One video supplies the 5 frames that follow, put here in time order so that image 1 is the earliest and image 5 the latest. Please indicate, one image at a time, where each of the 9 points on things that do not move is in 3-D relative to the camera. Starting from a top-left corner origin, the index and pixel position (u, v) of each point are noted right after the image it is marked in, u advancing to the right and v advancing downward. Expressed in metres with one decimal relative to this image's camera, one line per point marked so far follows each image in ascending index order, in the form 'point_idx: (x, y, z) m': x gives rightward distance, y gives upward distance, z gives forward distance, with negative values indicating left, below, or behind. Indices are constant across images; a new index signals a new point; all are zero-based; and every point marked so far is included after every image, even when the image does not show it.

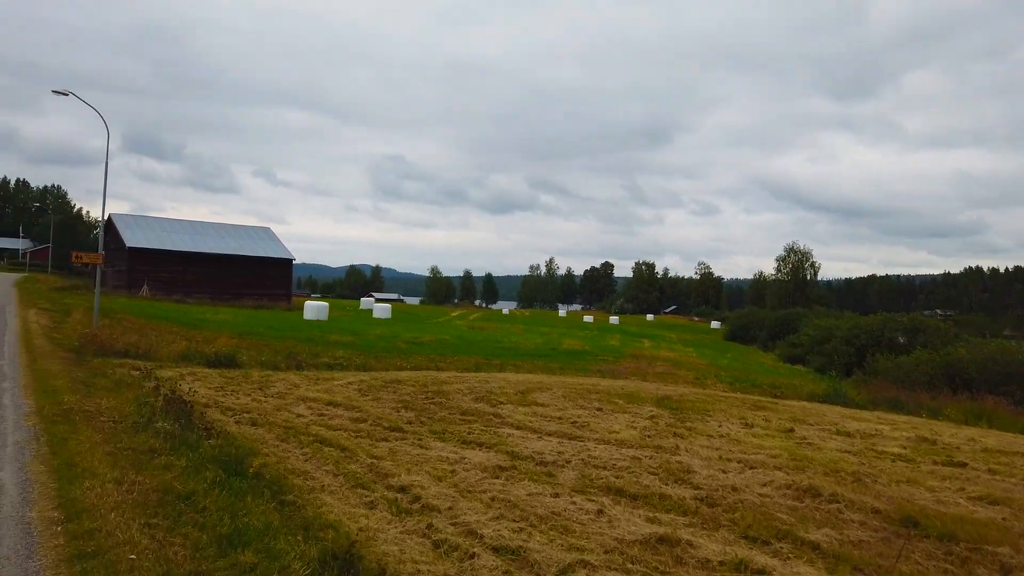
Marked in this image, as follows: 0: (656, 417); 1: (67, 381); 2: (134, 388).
0: (+3.4, -3.0, +16.4) m
1: (-7.8, -1.6, +12.2) m
2: (-6.9, -1.8, +12.8) m
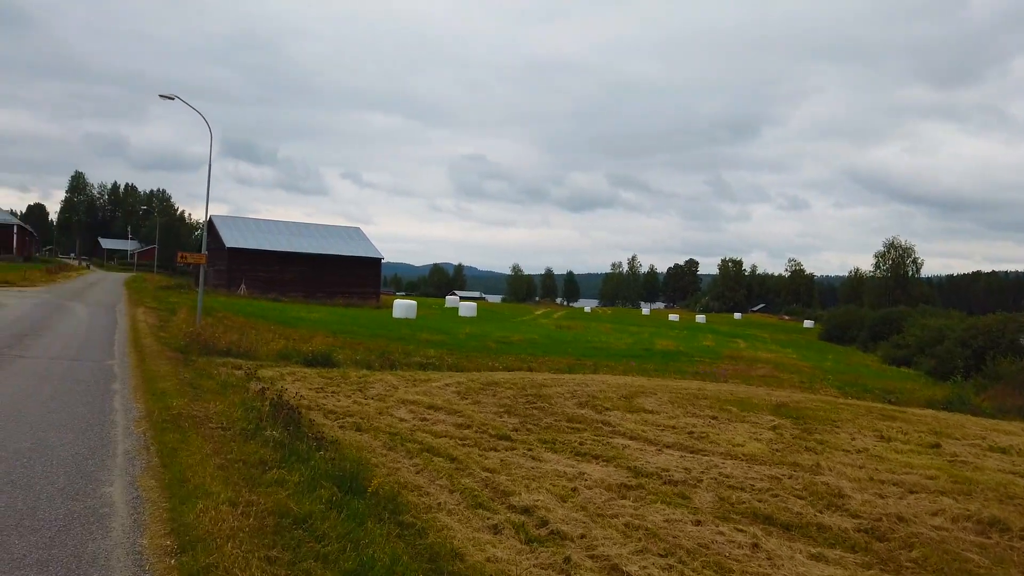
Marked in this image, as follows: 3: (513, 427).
0: (+5.8, -3.0, +15.0) m
1: (-5.9, -1.7, +12.1) m
2: (-4.9, -1.9, +12.6) m
3: (0.0, -2.7, +13.4) m
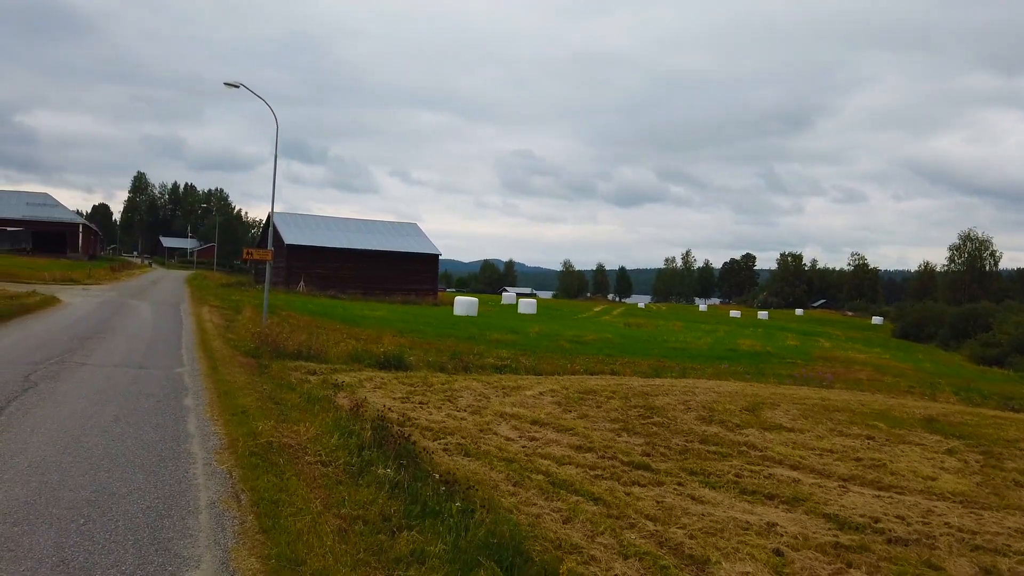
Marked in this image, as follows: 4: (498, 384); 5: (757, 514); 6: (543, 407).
0: (+8.0, -2.9, +12.5) m
1: (-3.8, -1.6, +10.4) m
2: (-2.9, -1.8, +10.8) m
3: (+2.1, -2.6, +11.3) m
4: (-0.4, -2.6, +19.1) m
5: (+2.8, -2.6, +8.0) m
6: (+0.7, -2.6, +15.1) m
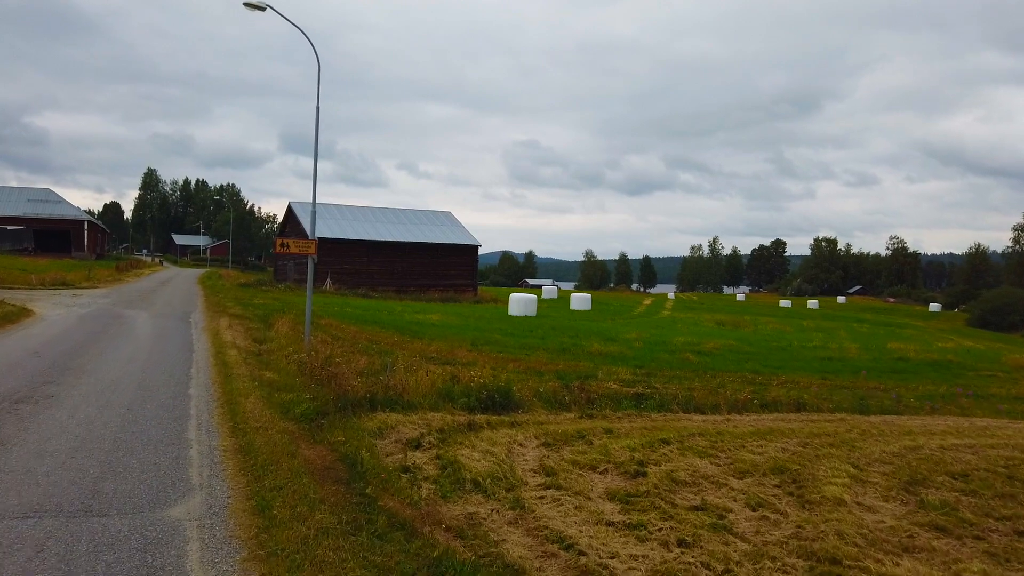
0: (+11.6, -2.9, +4.6) m
1: (-0.2, -1.9, +2.7) m
2: (+0.8, -2.1, +3.0) m
3: (+5.8, -2.7, +3.5) m
4: (+3.4, -2.7, +11.3) m
5: (+6.4, -2.8, +0.2) m
6: (+4.4, -2.7, +7.3) m
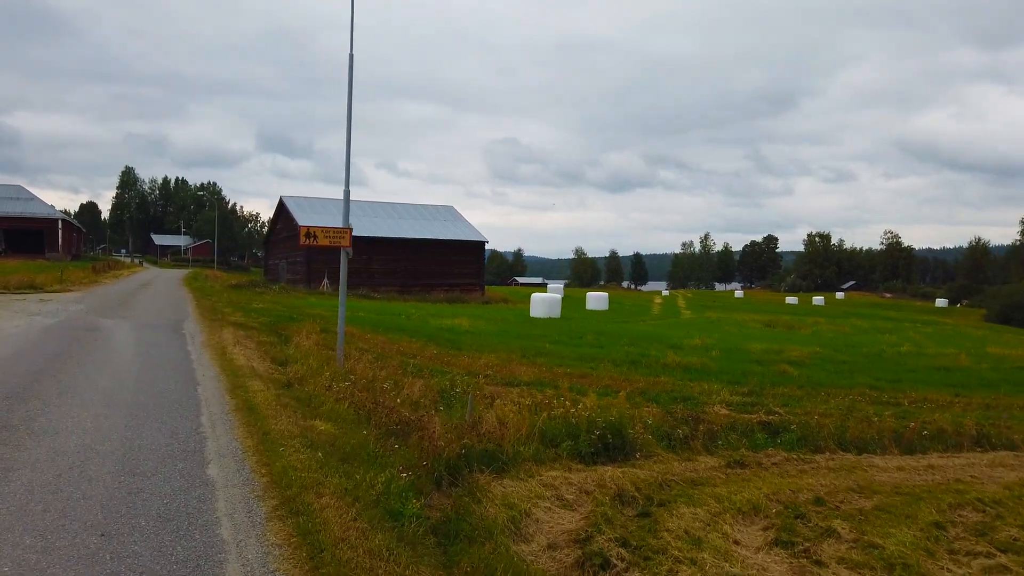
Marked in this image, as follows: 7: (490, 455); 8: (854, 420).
0: (+14.1, -2.9, +0.4) m
1: (+2.3, -2.0, -1.7) m
2: (+3.2, -2.1, -1.3) m
3: (+8.2, -2.8, -0.8) m
4: (+5.7, -2.7, +7.0) m
5: (+9.0, -2.8, -4.0) m
6: (+6.7, -2.7, +3.0) m
7: (-0.2, -2.2, +9.9) m
8: (+7.6, -3.0, +15.6) m
